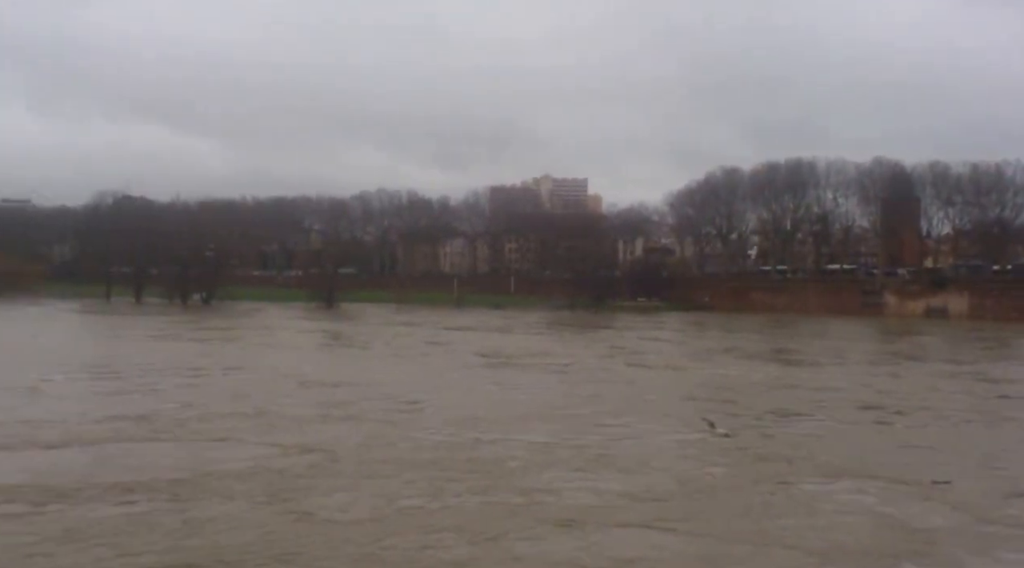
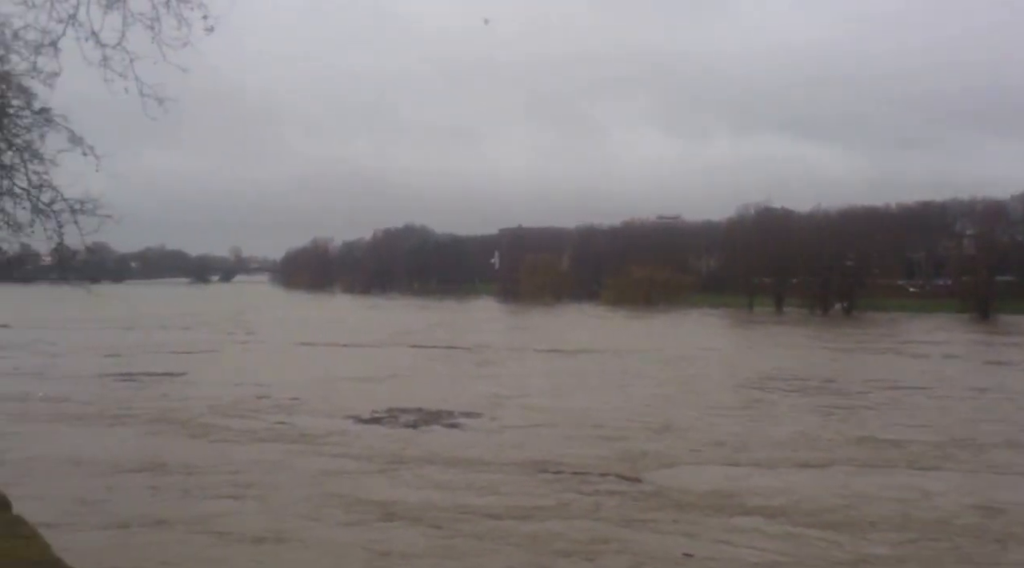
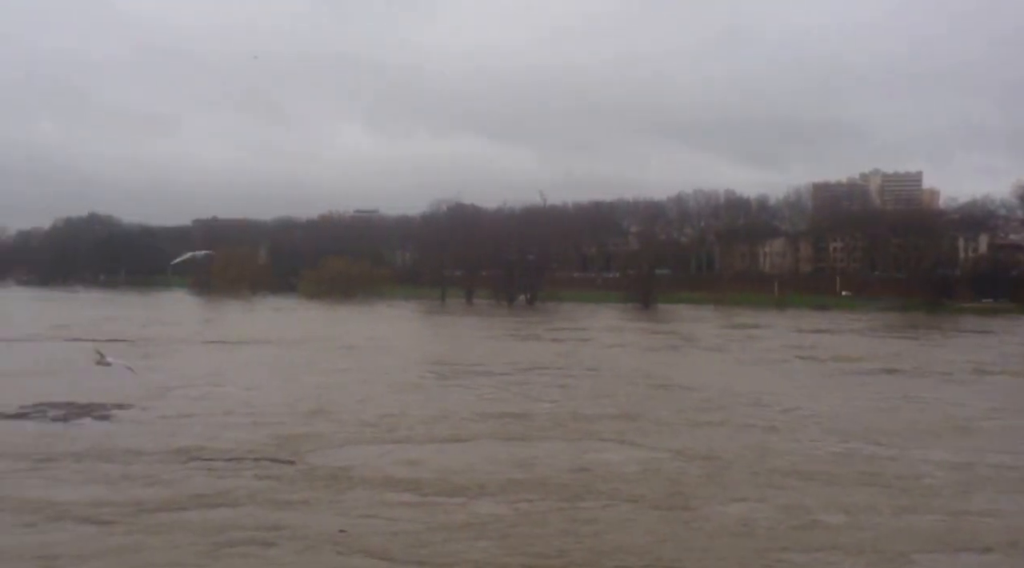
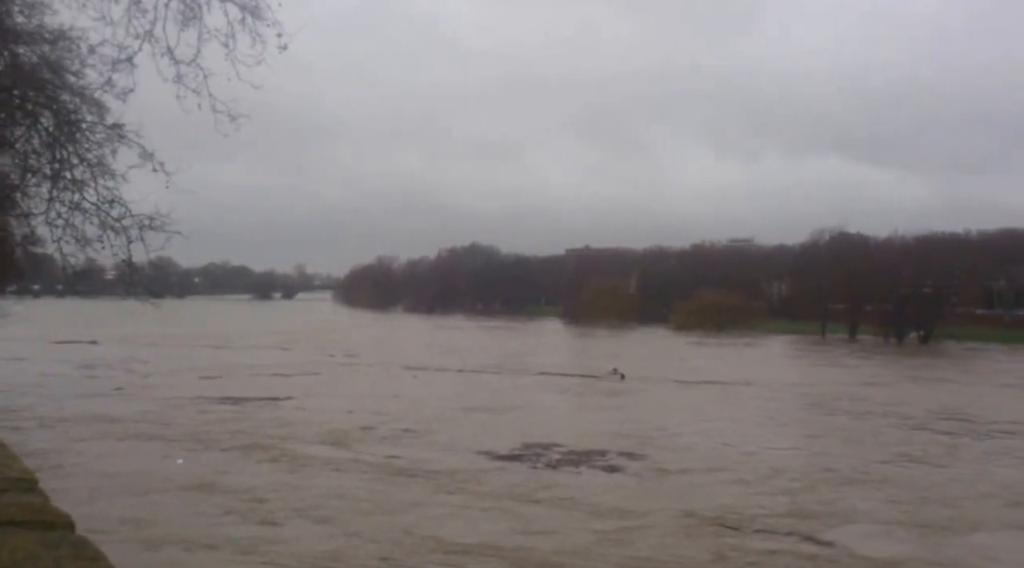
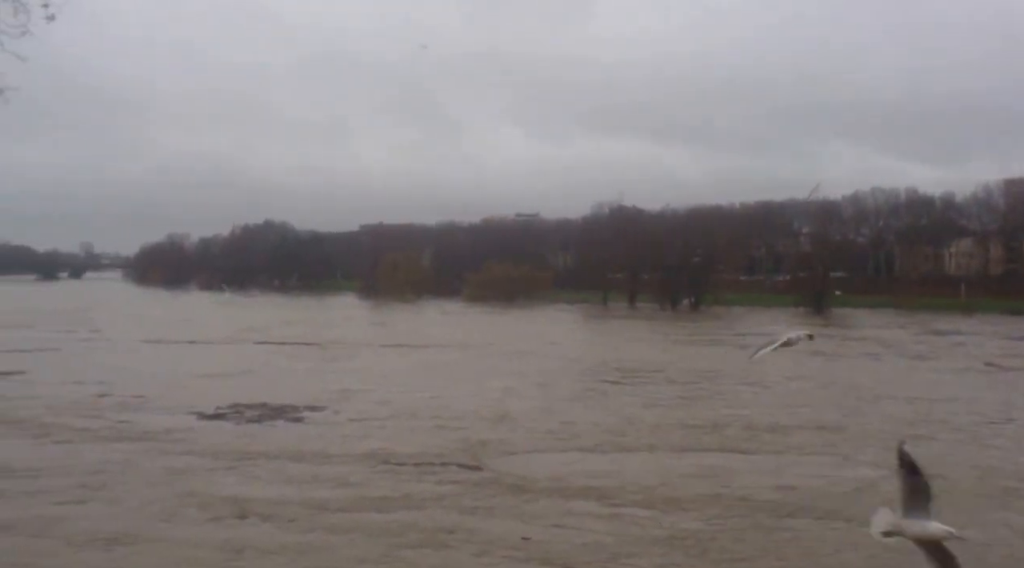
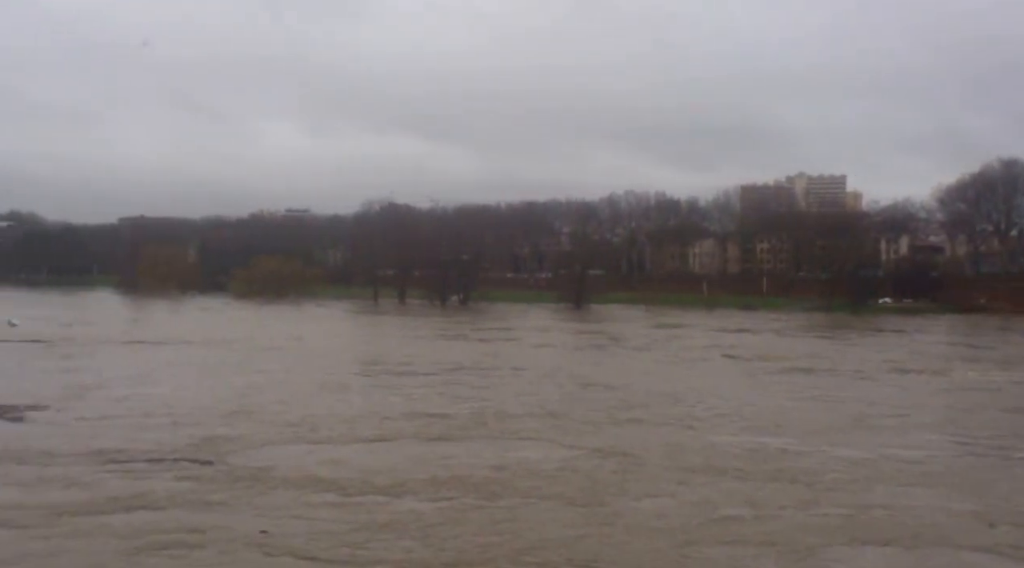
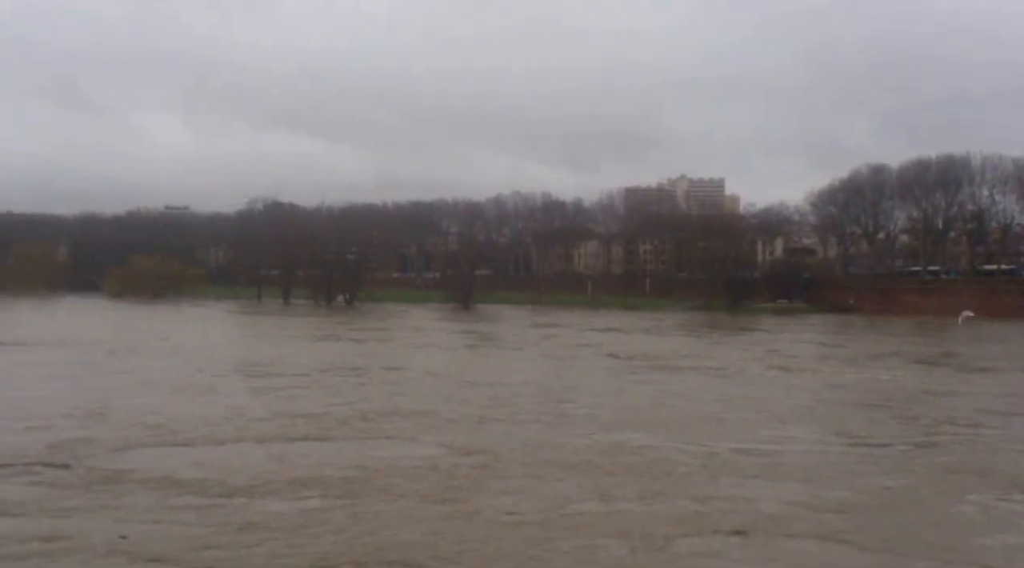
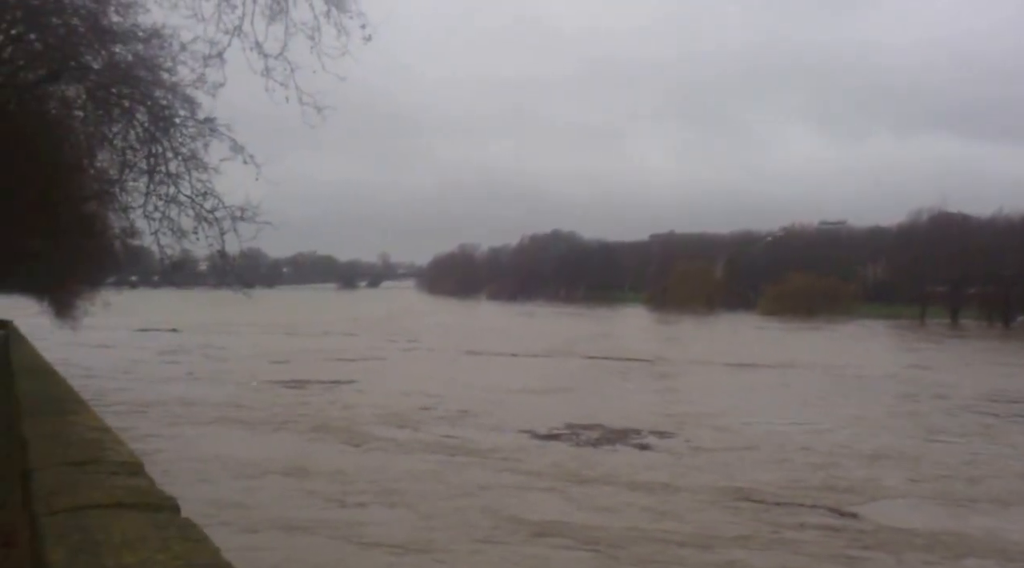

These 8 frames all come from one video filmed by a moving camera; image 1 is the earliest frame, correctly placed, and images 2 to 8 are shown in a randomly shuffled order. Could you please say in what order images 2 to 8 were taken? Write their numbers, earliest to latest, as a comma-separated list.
7, 6, 3, 5, 2, 8, 4
